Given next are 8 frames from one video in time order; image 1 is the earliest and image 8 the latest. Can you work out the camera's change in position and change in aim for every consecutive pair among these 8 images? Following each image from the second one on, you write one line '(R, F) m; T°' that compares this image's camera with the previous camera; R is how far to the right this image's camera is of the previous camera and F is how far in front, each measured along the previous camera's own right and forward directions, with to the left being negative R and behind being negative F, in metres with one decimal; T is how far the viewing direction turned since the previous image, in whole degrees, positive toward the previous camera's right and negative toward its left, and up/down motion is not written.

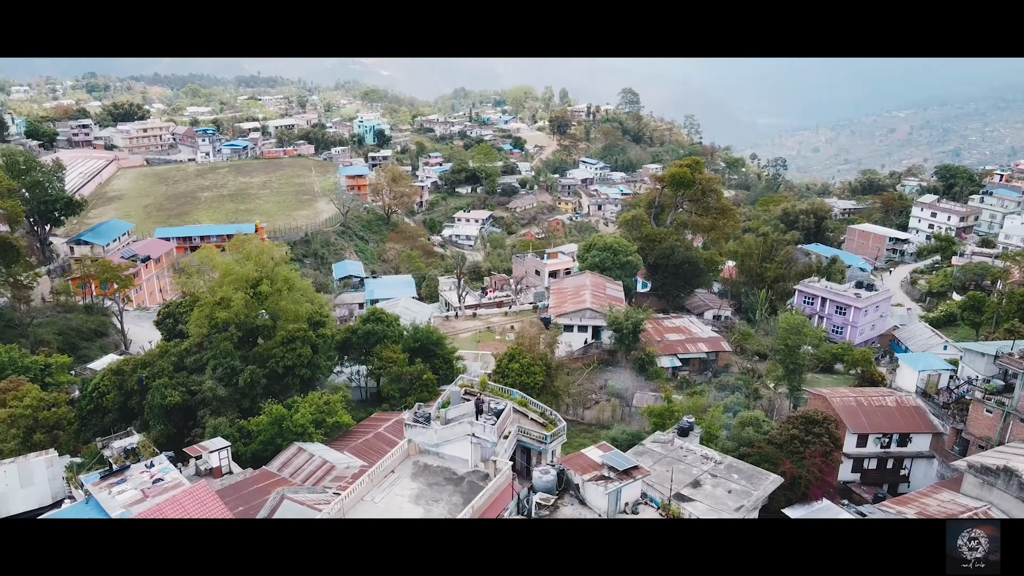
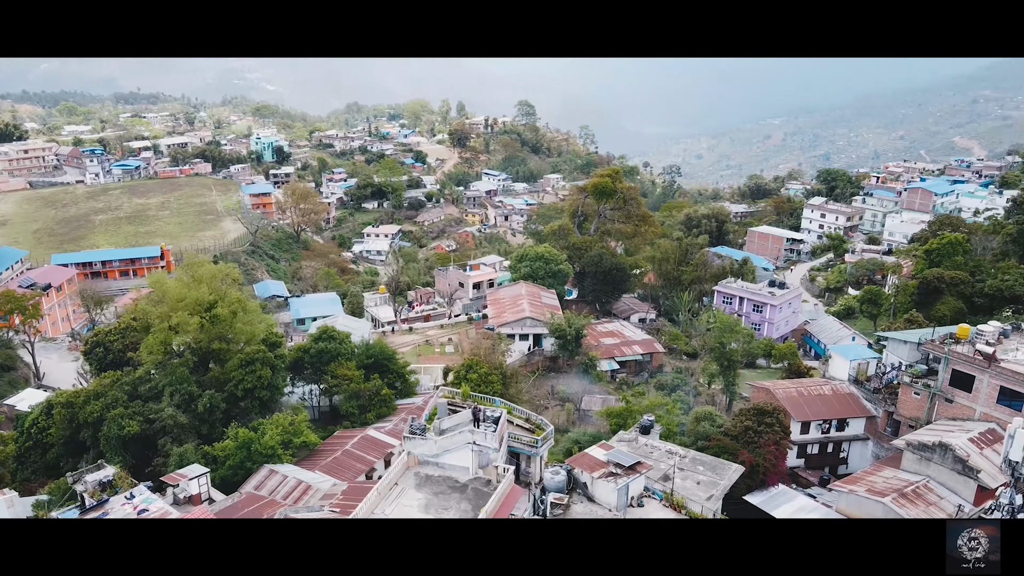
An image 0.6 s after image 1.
(-0.4, -0.1) m; +7°
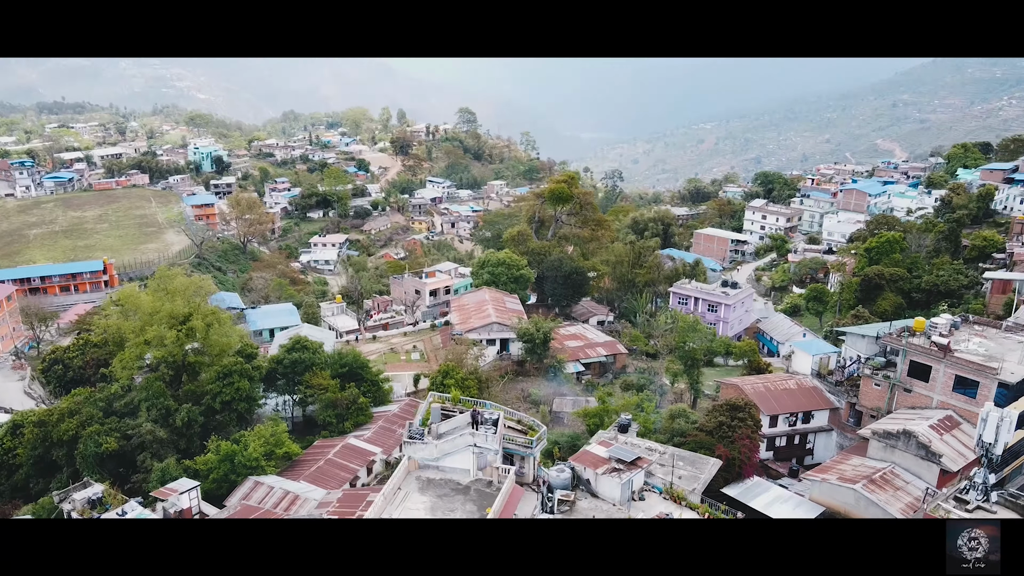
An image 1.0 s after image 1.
(-0.2, -0.1) m; +4°
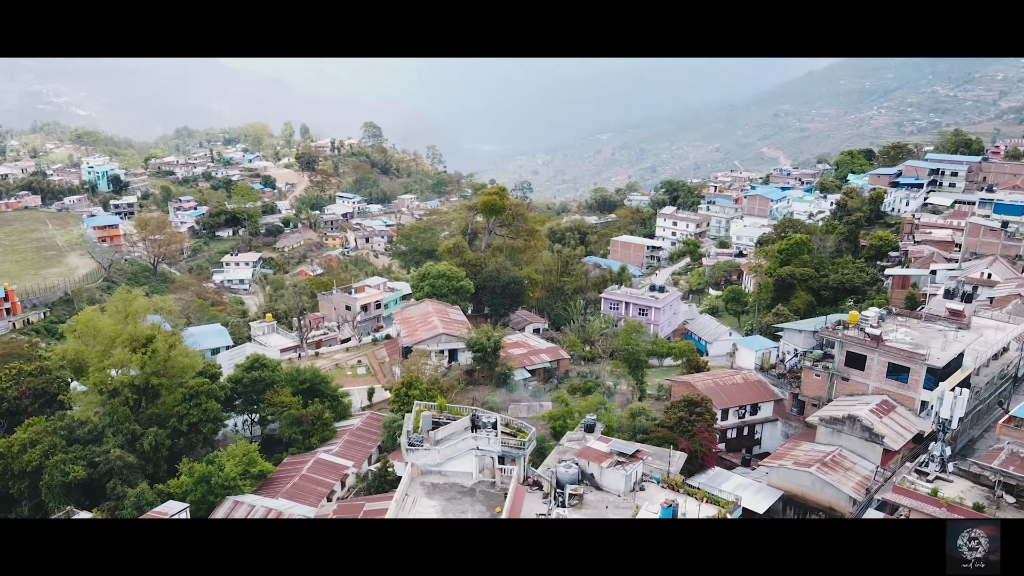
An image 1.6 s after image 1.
(-0.4, -0.1) m; +7°
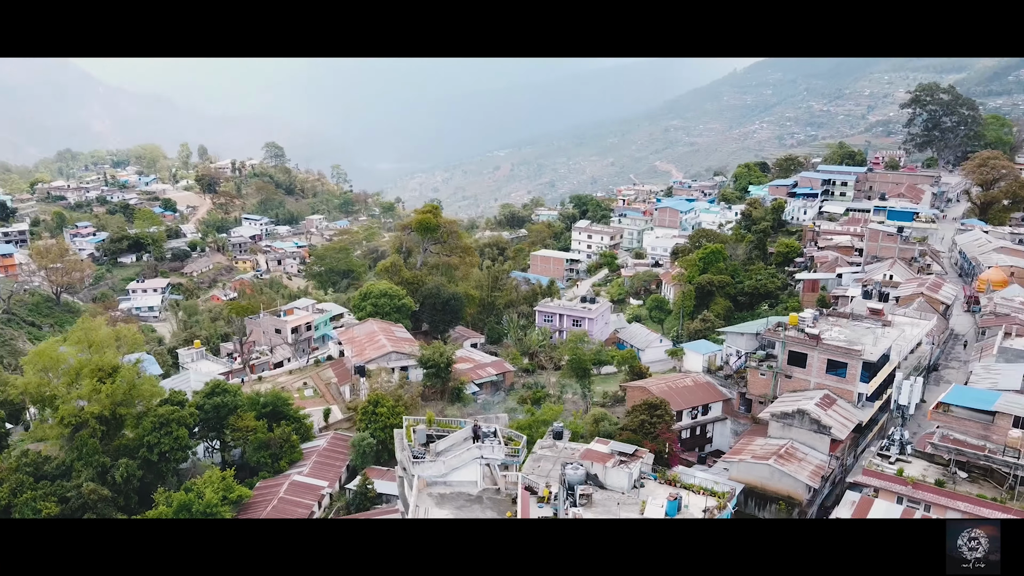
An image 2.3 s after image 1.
(-0.4, -0.1) m; +7°
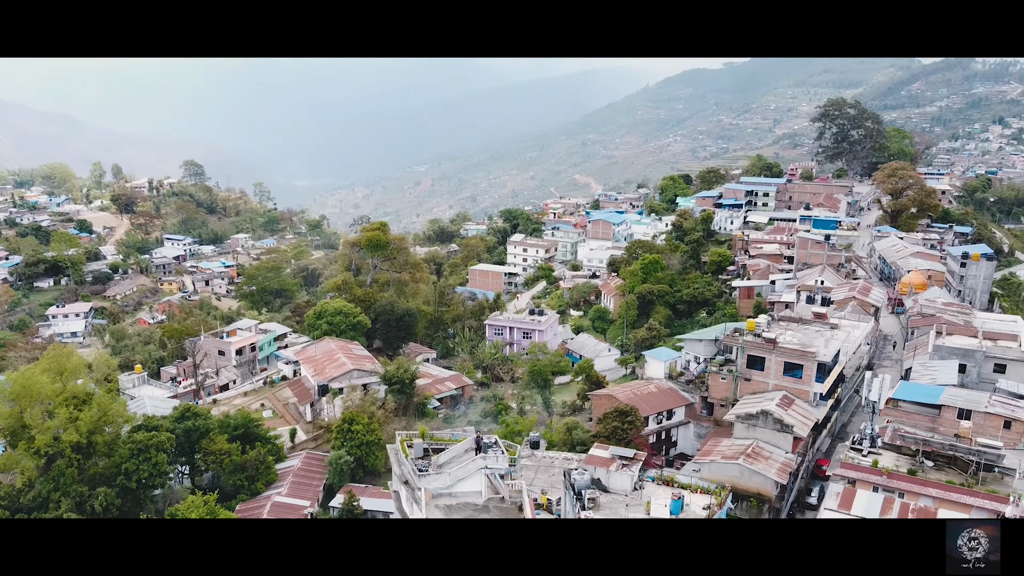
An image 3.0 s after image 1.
(-0.3, -0.1) m; +6°
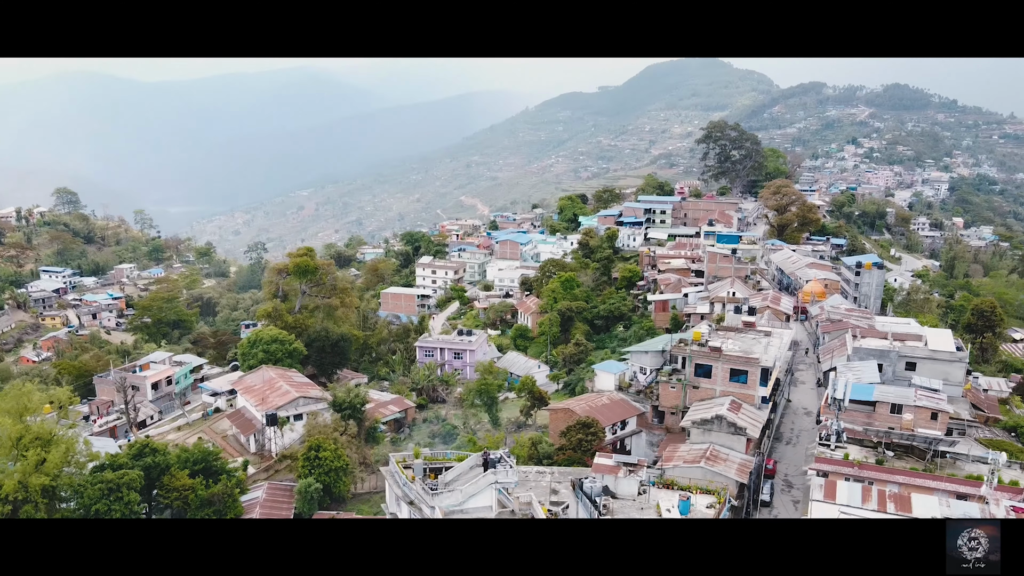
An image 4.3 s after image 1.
(-0.5, -0.1) m; +8°
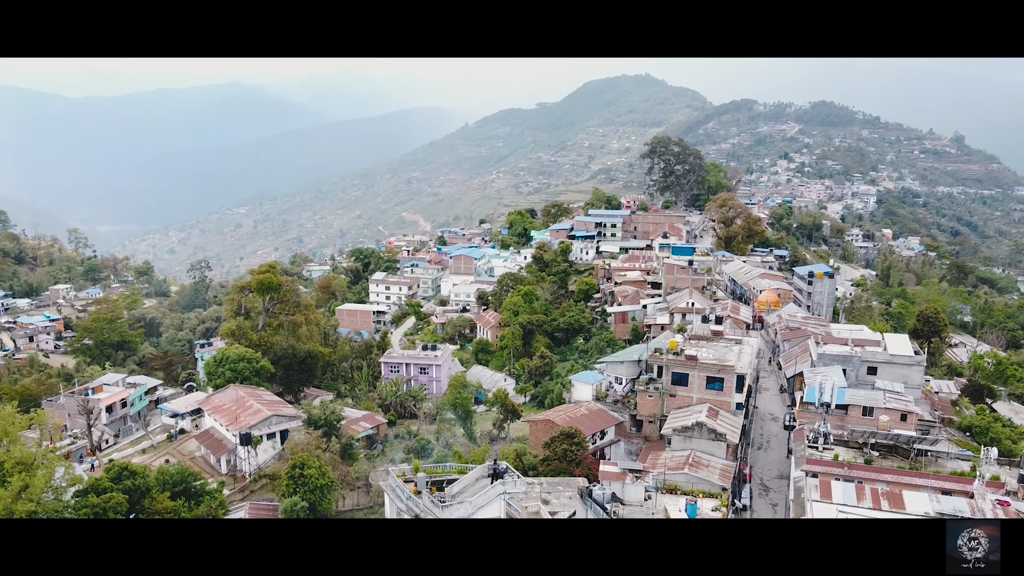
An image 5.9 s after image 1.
(-0.3, 0.0) m; +4°
